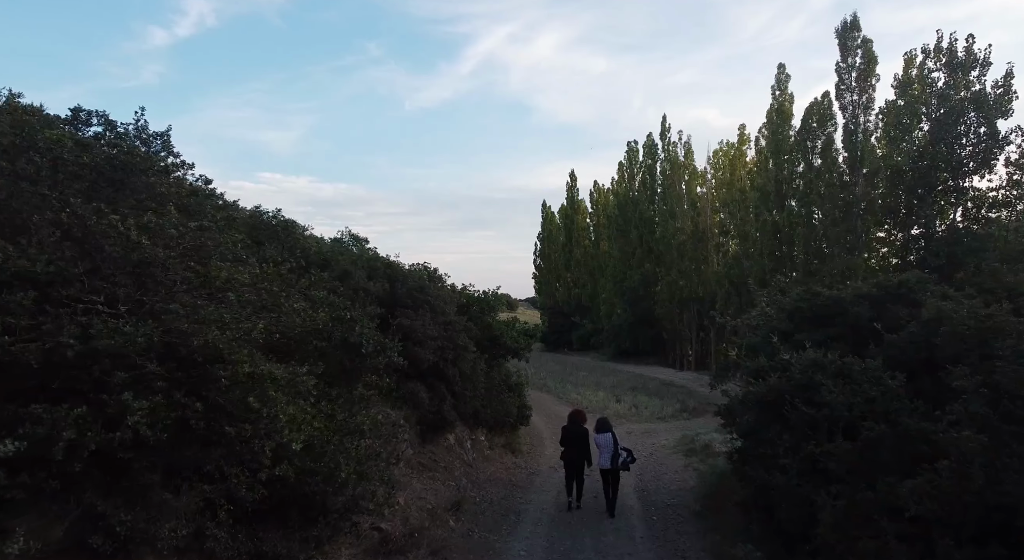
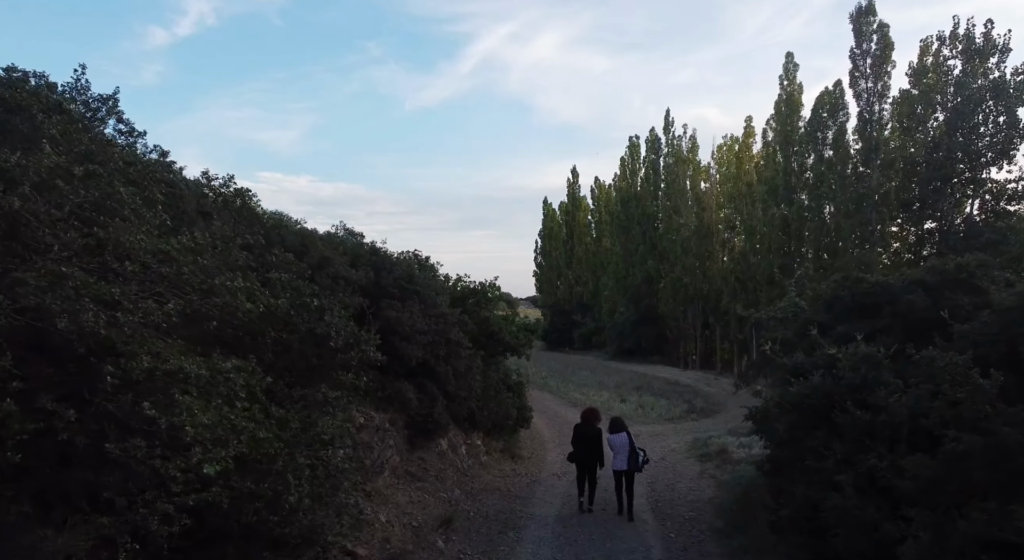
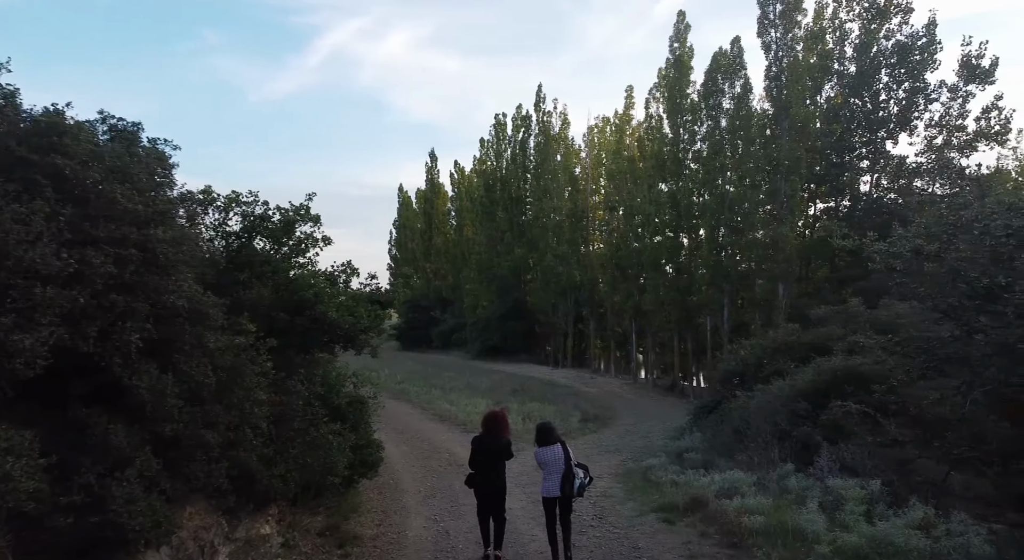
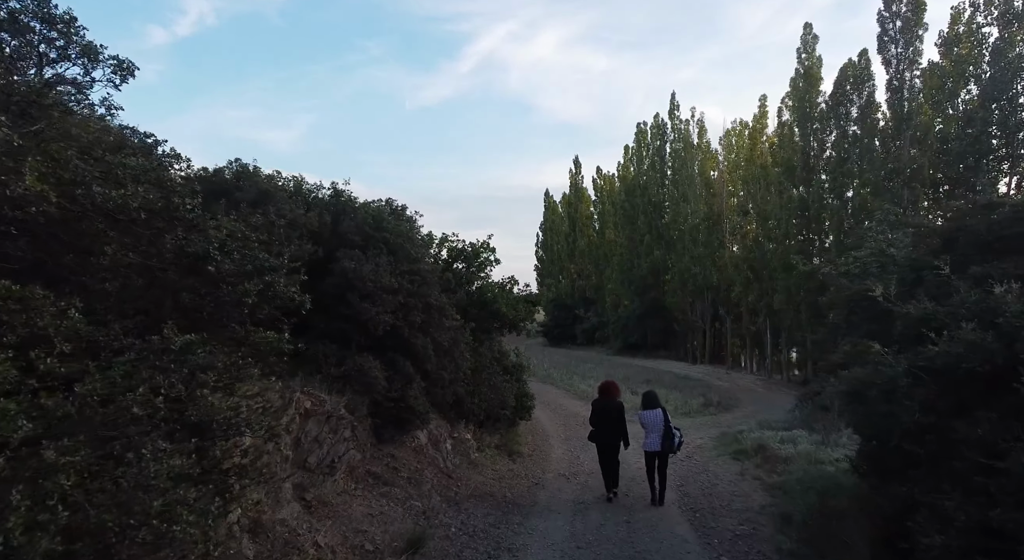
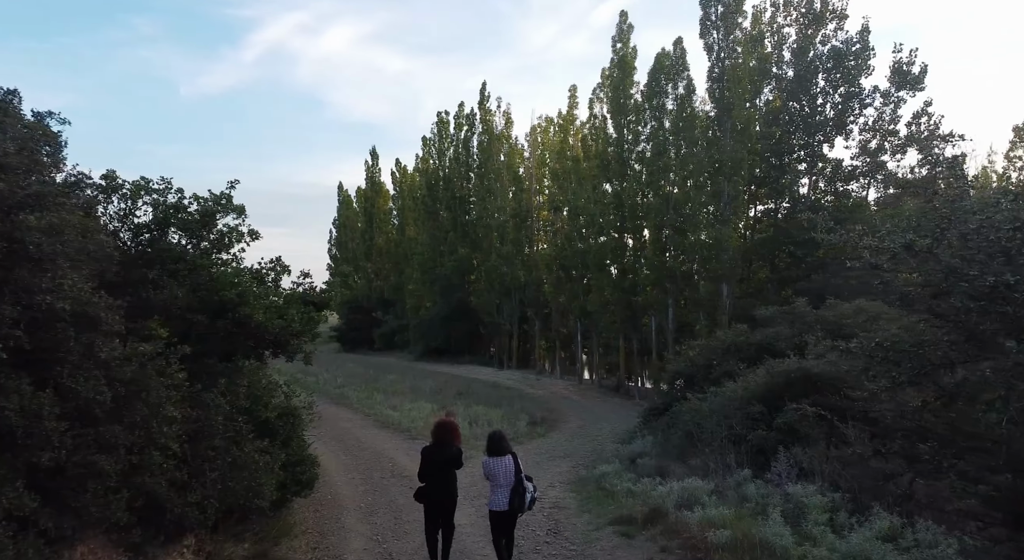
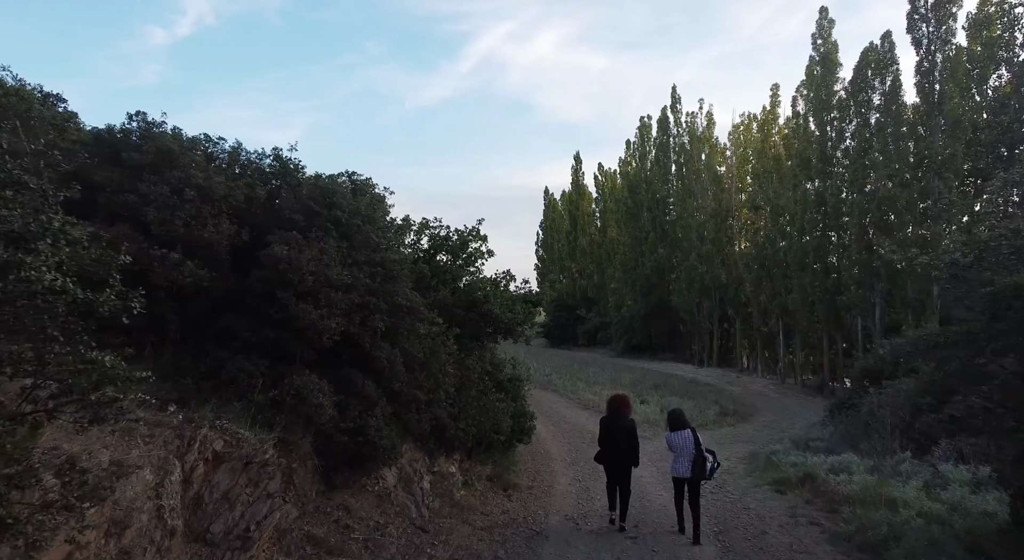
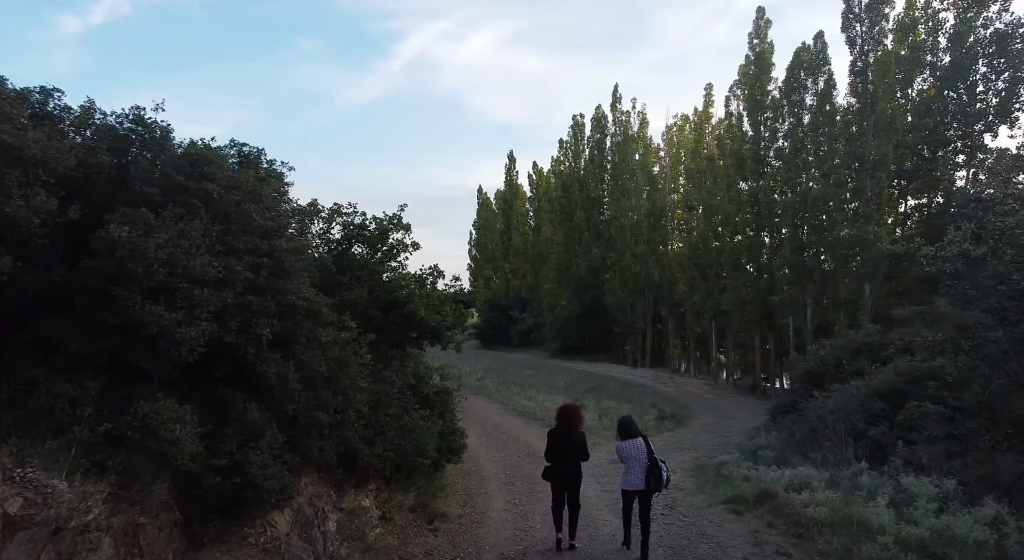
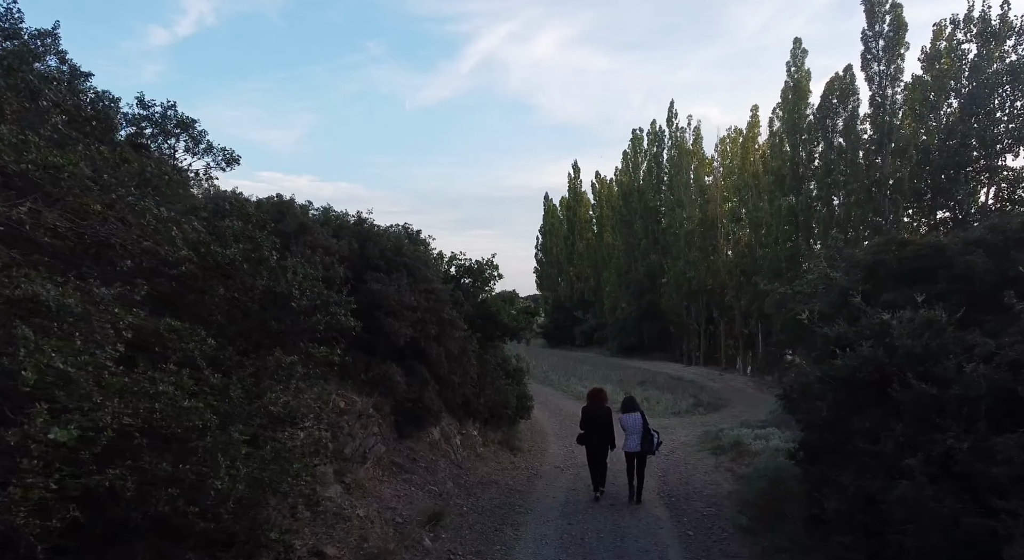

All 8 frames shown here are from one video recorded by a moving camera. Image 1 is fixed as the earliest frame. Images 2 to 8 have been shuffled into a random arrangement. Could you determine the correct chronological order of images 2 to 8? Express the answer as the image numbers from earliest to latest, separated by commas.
2, 8, 4, 6, 7, 3, 5
